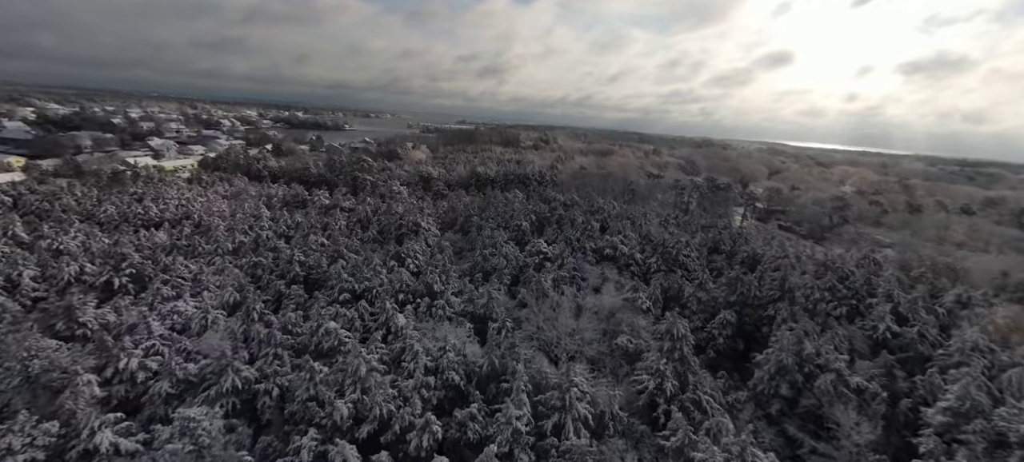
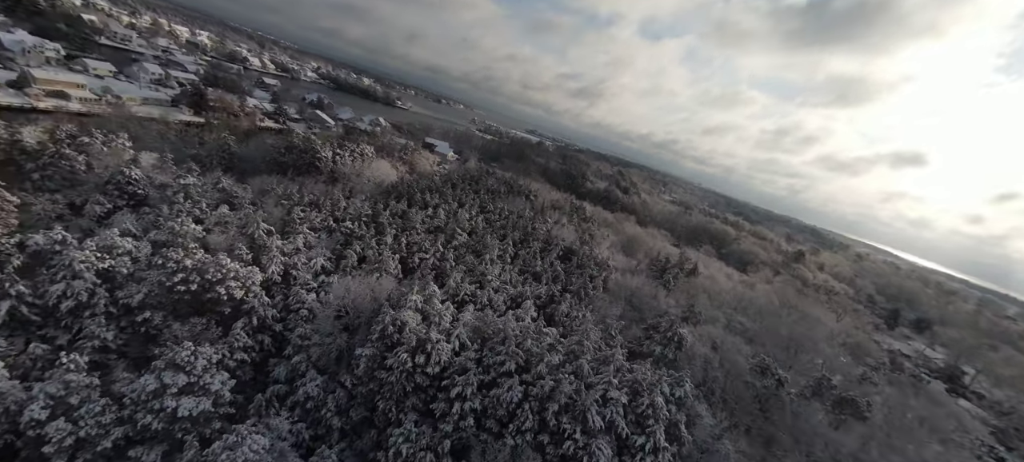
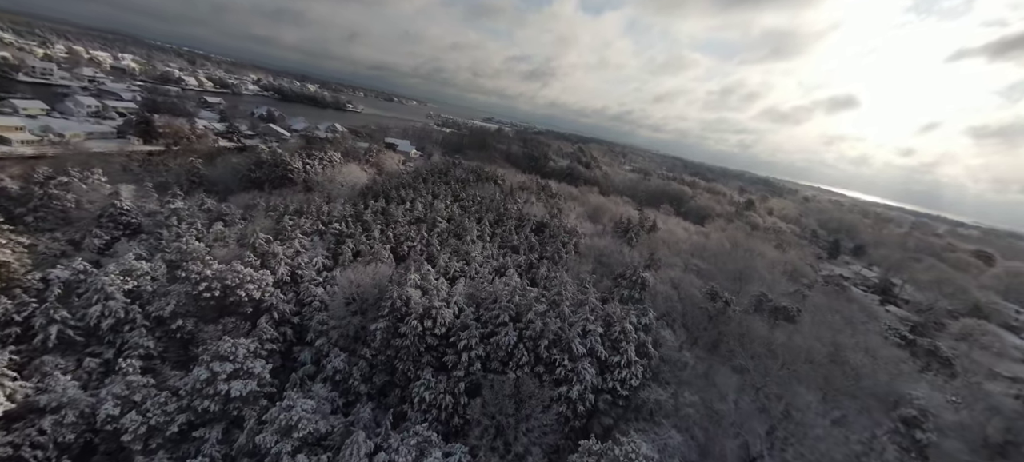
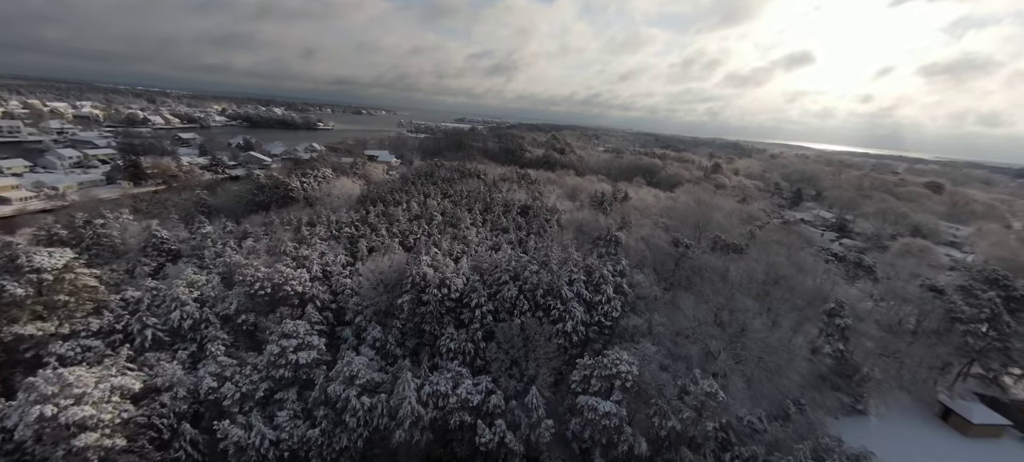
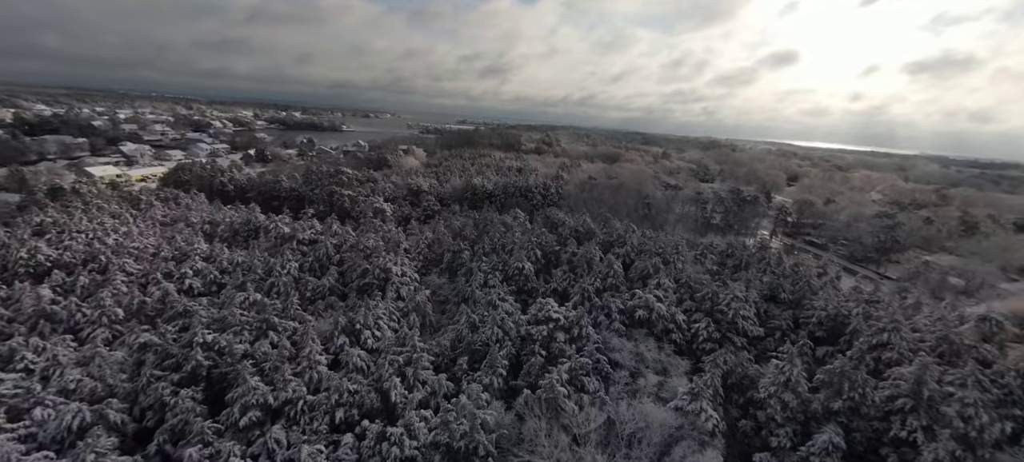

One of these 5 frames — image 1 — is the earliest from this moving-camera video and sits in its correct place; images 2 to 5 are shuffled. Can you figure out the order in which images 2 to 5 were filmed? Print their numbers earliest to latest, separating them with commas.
5, 4, 3, 2
